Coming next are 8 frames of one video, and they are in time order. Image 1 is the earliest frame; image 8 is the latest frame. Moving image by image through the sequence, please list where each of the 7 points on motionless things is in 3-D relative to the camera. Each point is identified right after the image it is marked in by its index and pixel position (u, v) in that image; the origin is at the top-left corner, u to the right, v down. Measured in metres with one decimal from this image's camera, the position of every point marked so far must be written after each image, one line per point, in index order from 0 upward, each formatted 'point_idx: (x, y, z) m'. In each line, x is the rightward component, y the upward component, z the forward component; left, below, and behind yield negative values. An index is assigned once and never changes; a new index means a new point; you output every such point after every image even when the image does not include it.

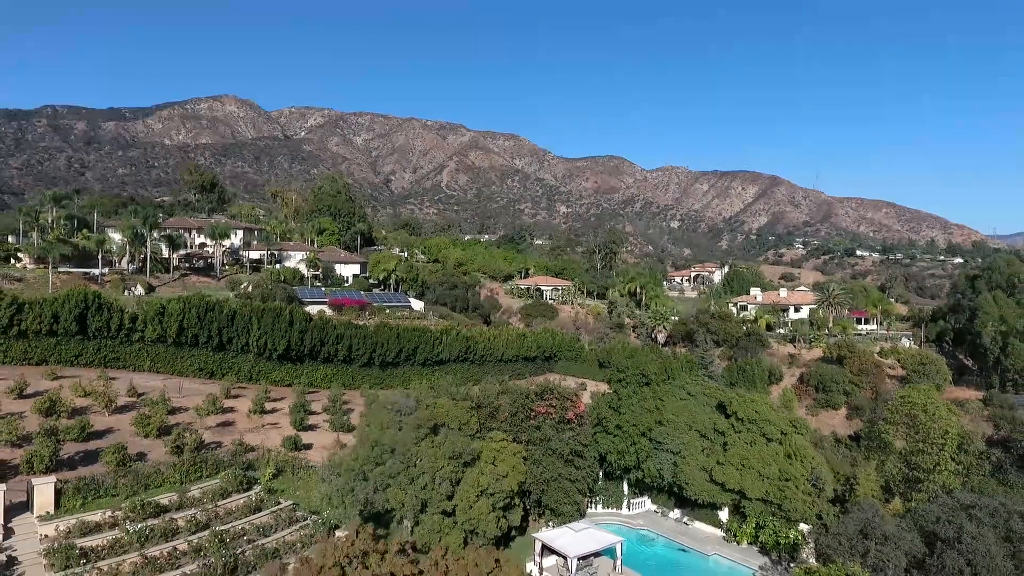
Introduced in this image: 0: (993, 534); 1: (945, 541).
0: (+13.2, -6.8, +17.5) m
1: (+12.0, -7.0, +17.7) m
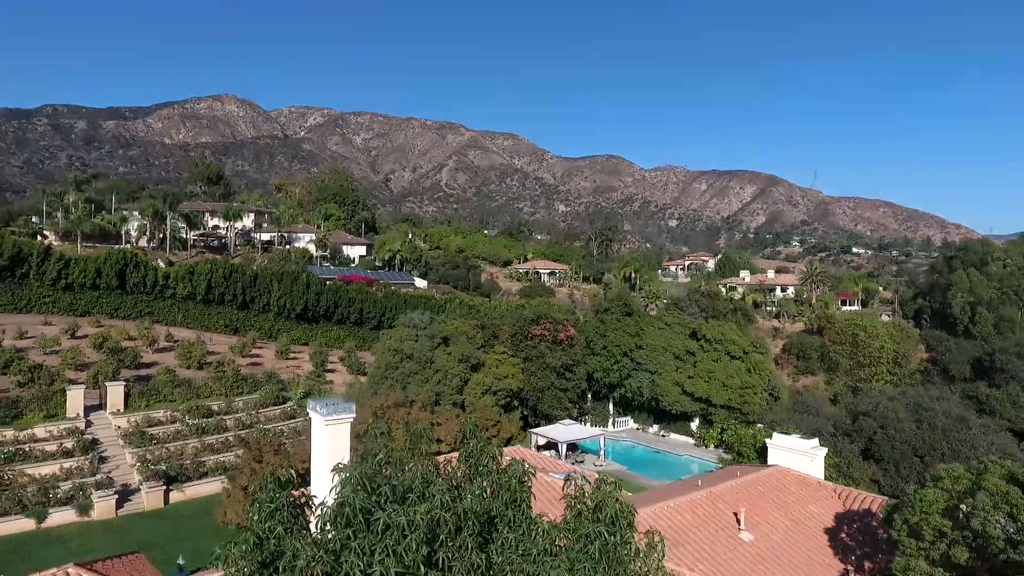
0: (+13.2, -4.1, +21.5) m
1: (+12.0, -4.3, +21.6) m
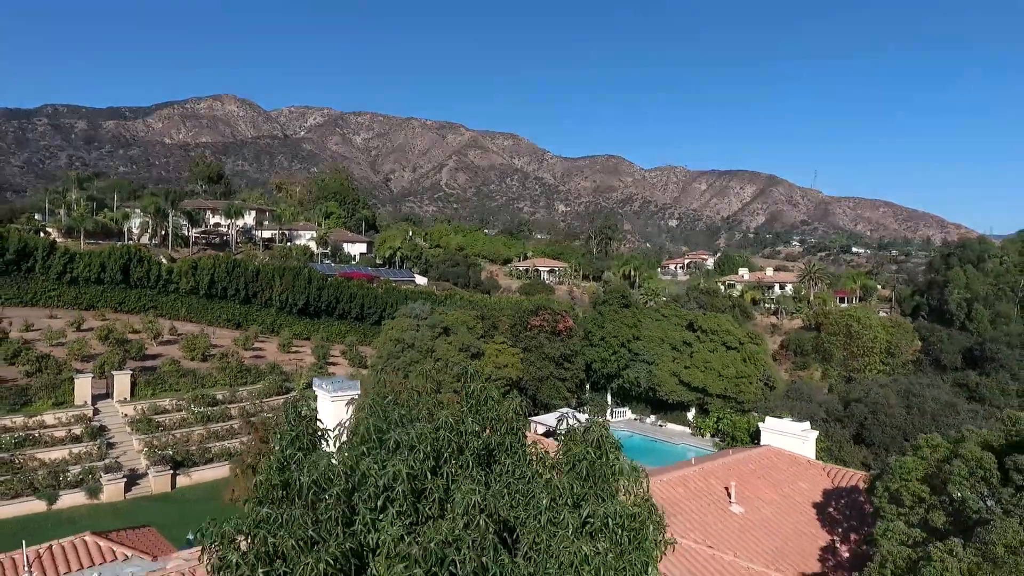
0: (+13.2, -3.7, +21.9) m
1: (+12.0, -3.9, +22.1) m
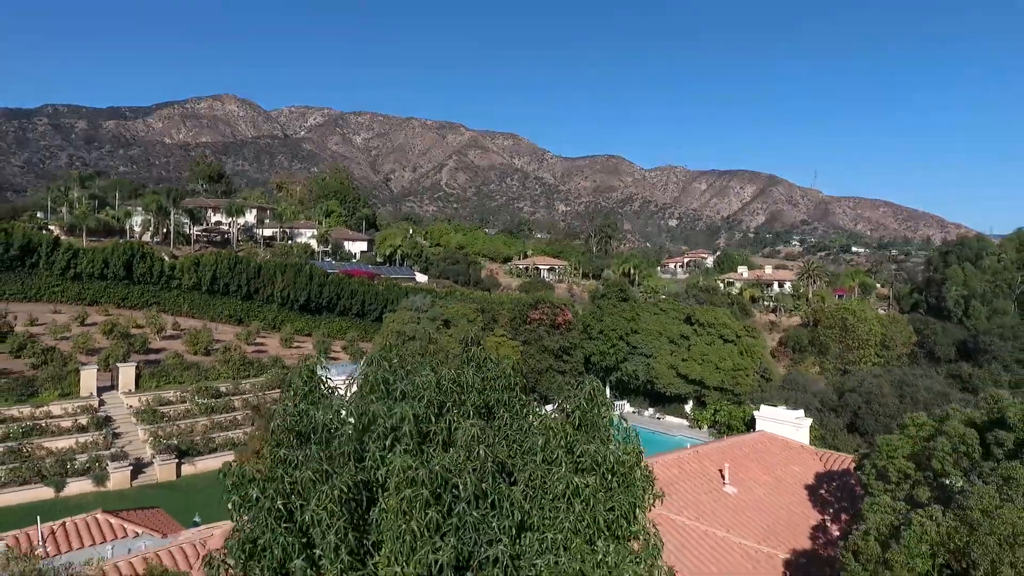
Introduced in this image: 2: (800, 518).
0: (+13.2, -3.4, +22.3) m
1: (+12.0, -3.7, +22.4) m
2: (+5.8, -4.6, +12.8) m
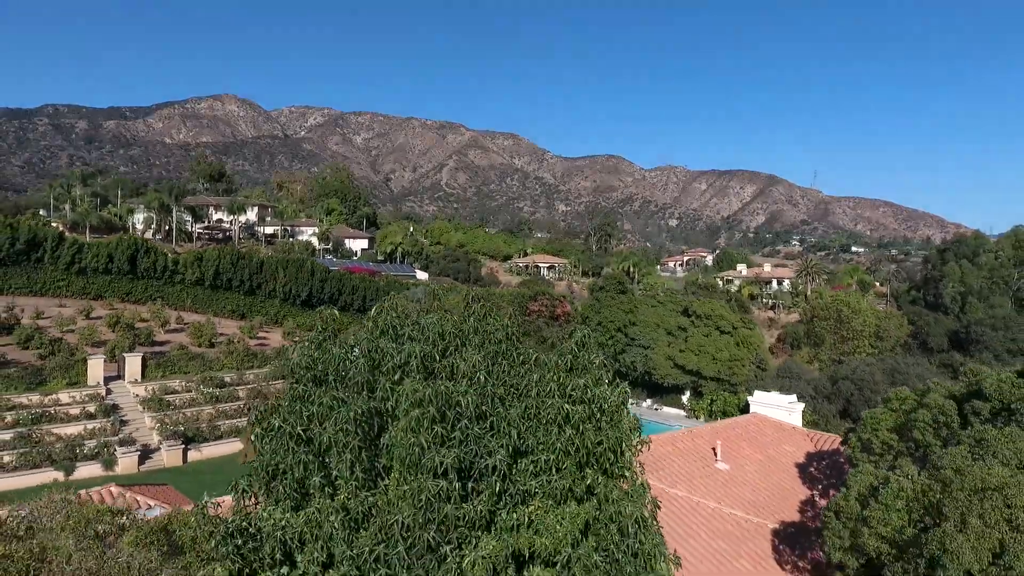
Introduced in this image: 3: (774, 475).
0: (+13.1, -3.1, +22.7) m
1: (+12.0, -3.3, +22.9) m
2: (+5.8, -4.2, +13.2) m
3: (+5.7, -4.1, +13.8) m
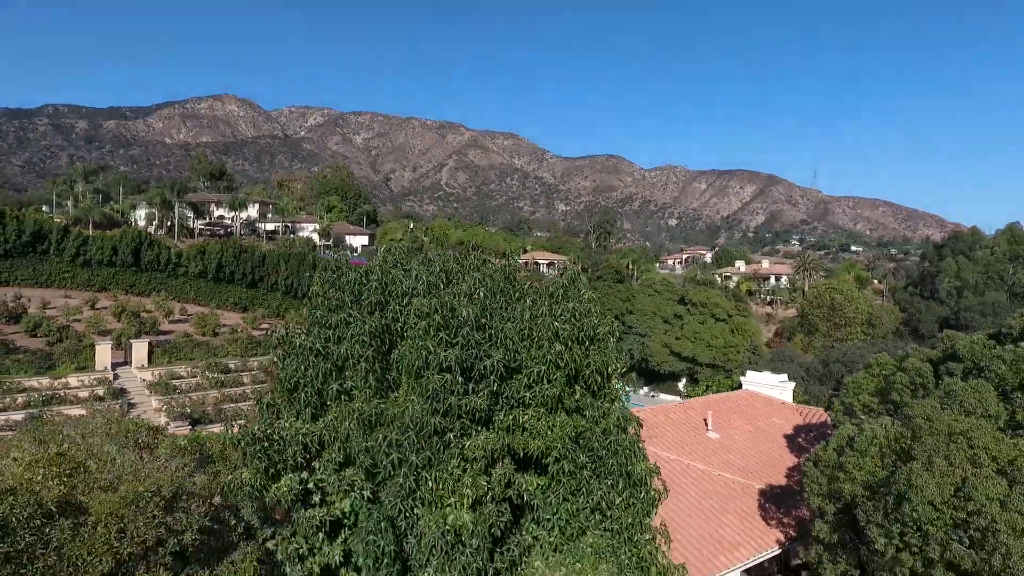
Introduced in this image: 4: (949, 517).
0: (+13.1, -2.5, +23.3) m
1: (+12.0, -2.8, +23.4) m
2: (+5.7, -3.7, +13.7) m
3: (+5.6, -3.5, +14.4) m
4: (+5.0, -2.6, +7.3) m
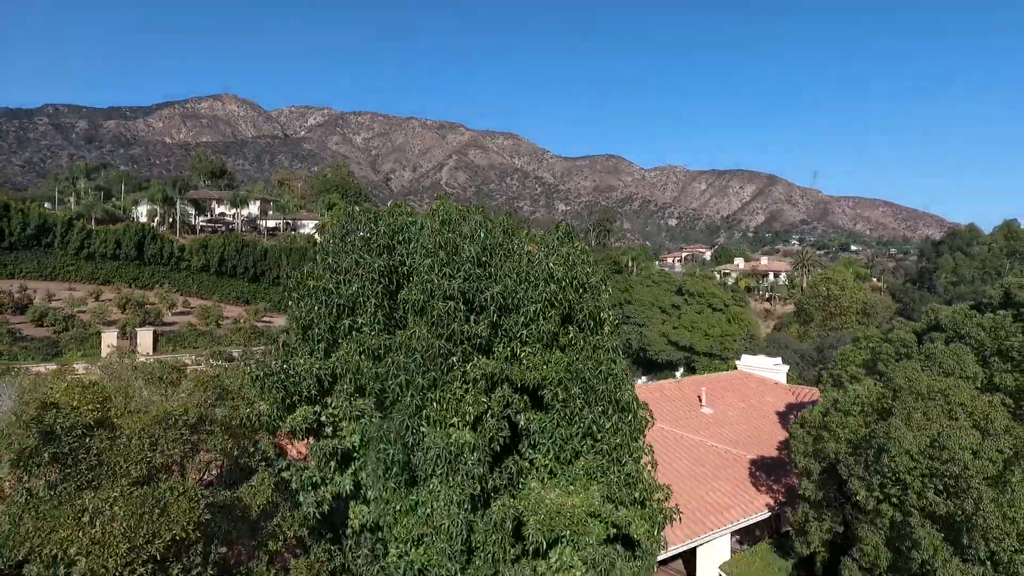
0: (+13.1, -2.1, +23.7) m
1: (+11.9, -2.3, +23.8) m
2: (+5.7, -3.2, +14.1) m
3: (+5.6, -3.0, +14.8) m
4: (+5.0, -2.2, +7.7) m
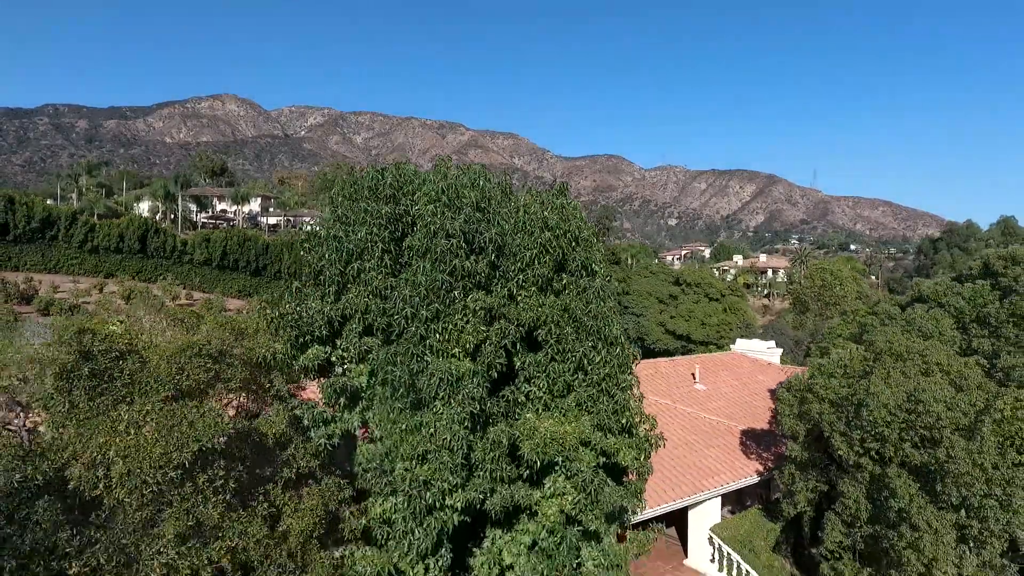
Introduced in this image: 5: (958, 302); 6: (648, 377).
0: (+13.1, -1.6, +24.1) m
1: (+11.9, -1.8, +24.2) m
2: (+5.7, -2.7, +14.5) m
3: (+5.6, -2.6, +15.2) m
4: (+5.0, -1.7, +8.1) m
5: (+7.2, -0.2, +10.3) m
6: (+3.2, -2.1, +14.9) m
